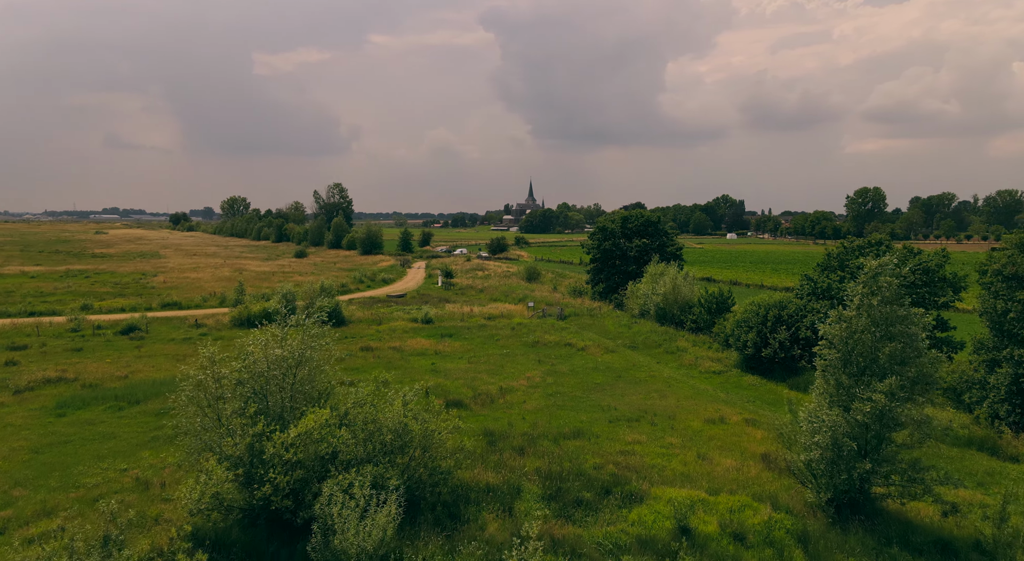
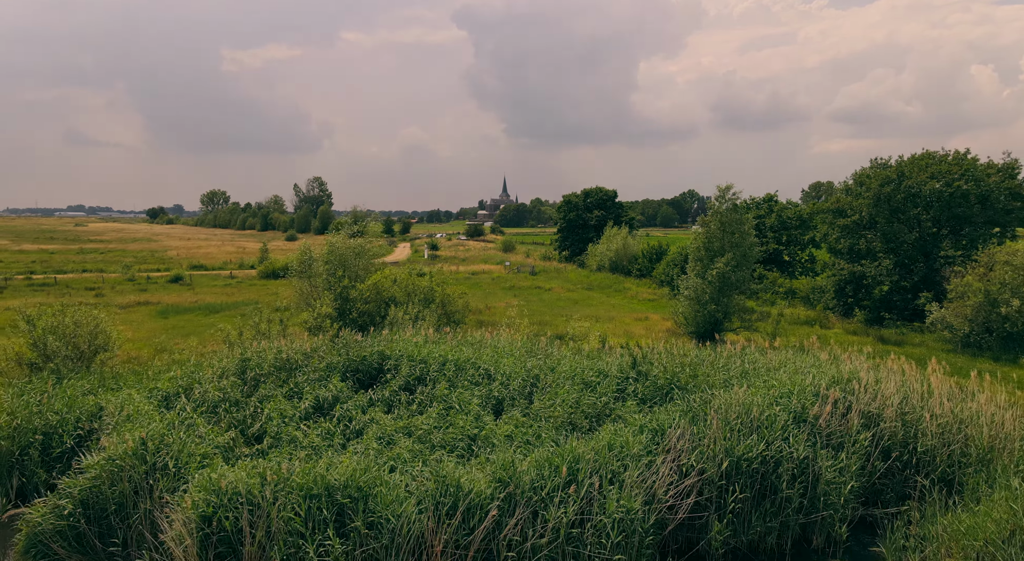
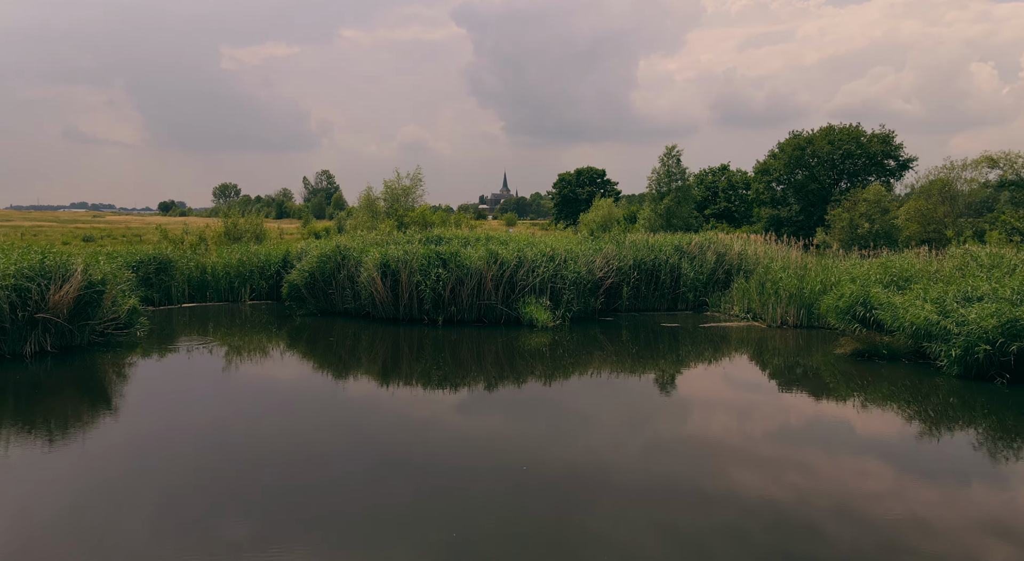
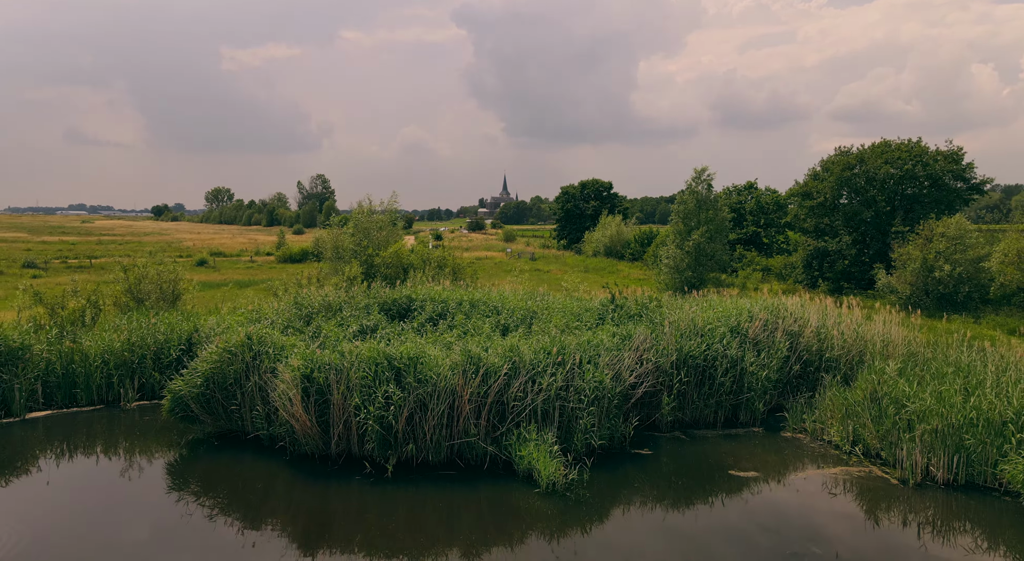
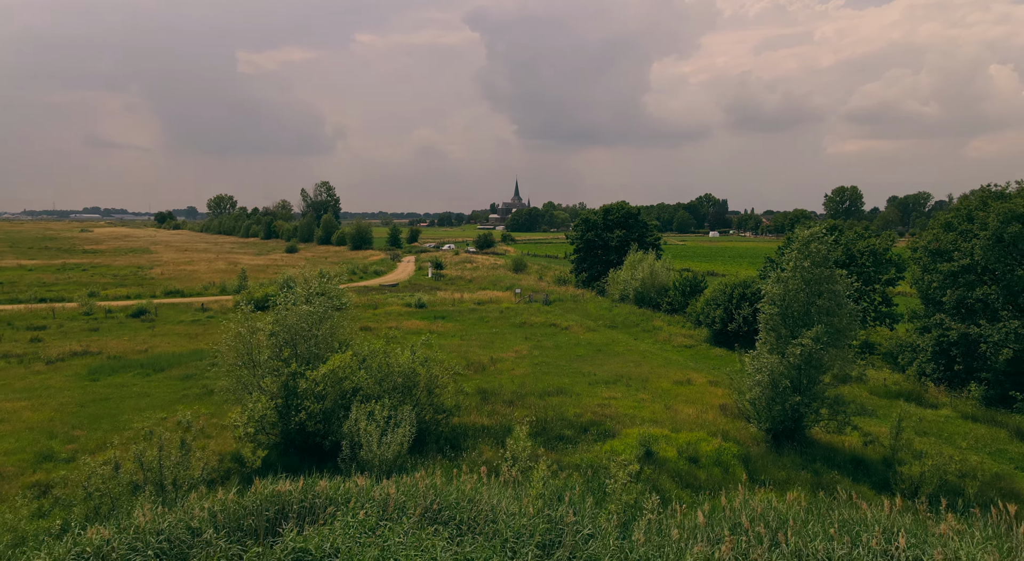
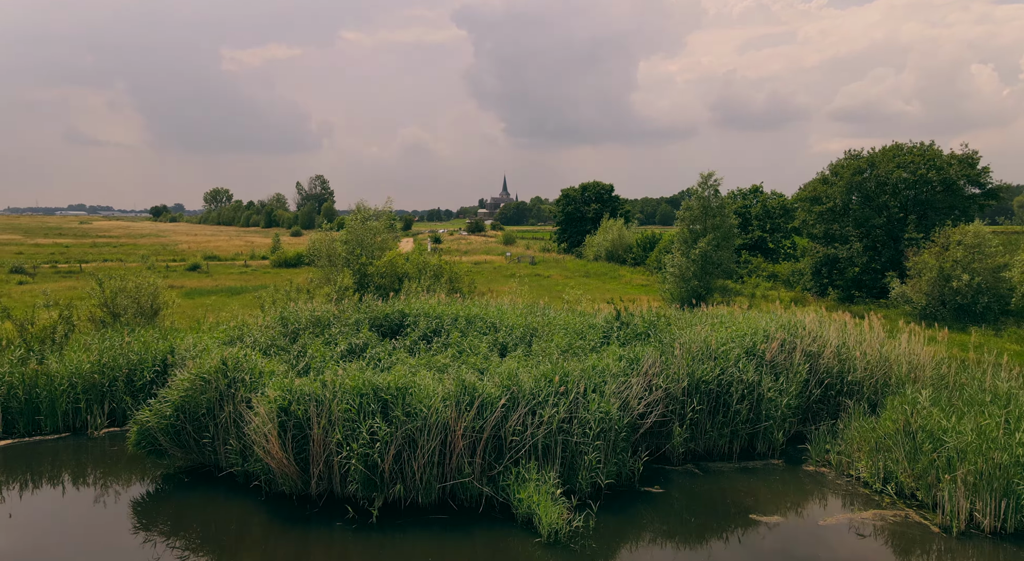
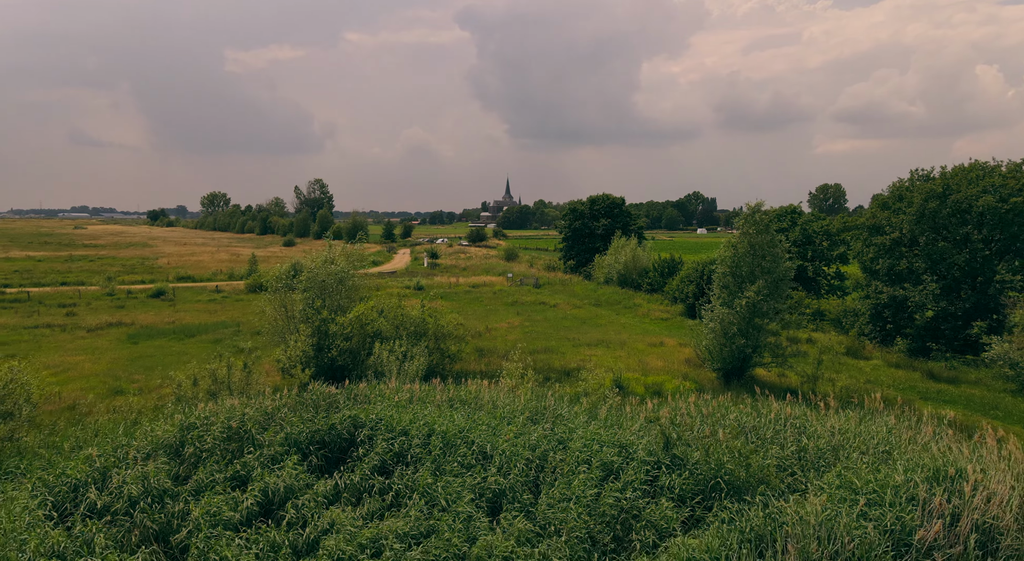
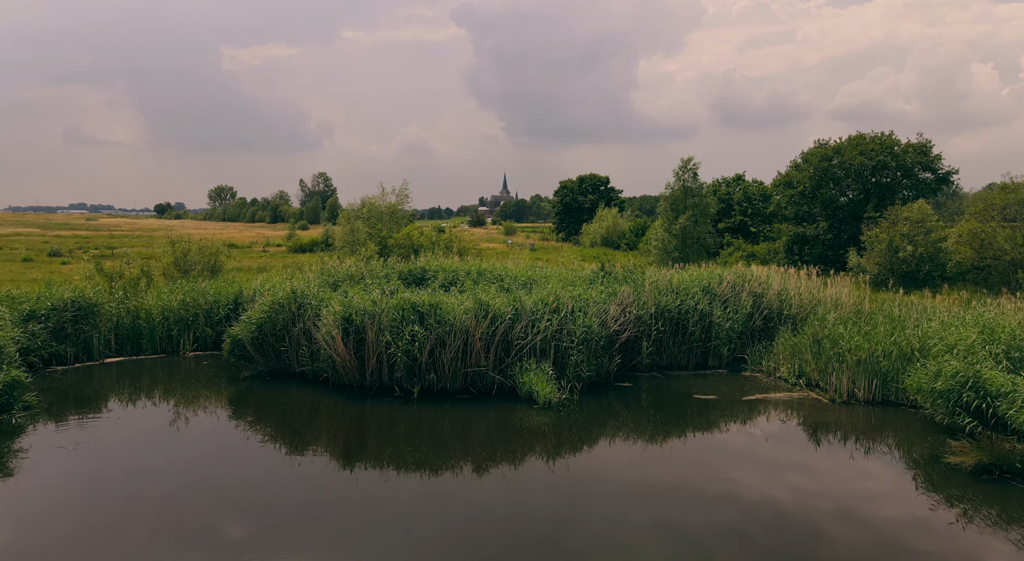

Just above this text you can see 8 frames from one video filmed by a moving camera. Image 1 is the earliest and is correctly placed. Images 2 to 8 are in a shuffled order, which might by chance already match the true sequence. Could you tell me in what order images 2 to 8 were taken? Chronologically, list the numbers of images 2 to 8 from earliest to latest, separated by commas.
5, 7, 2, 6, 4, 8, 3
